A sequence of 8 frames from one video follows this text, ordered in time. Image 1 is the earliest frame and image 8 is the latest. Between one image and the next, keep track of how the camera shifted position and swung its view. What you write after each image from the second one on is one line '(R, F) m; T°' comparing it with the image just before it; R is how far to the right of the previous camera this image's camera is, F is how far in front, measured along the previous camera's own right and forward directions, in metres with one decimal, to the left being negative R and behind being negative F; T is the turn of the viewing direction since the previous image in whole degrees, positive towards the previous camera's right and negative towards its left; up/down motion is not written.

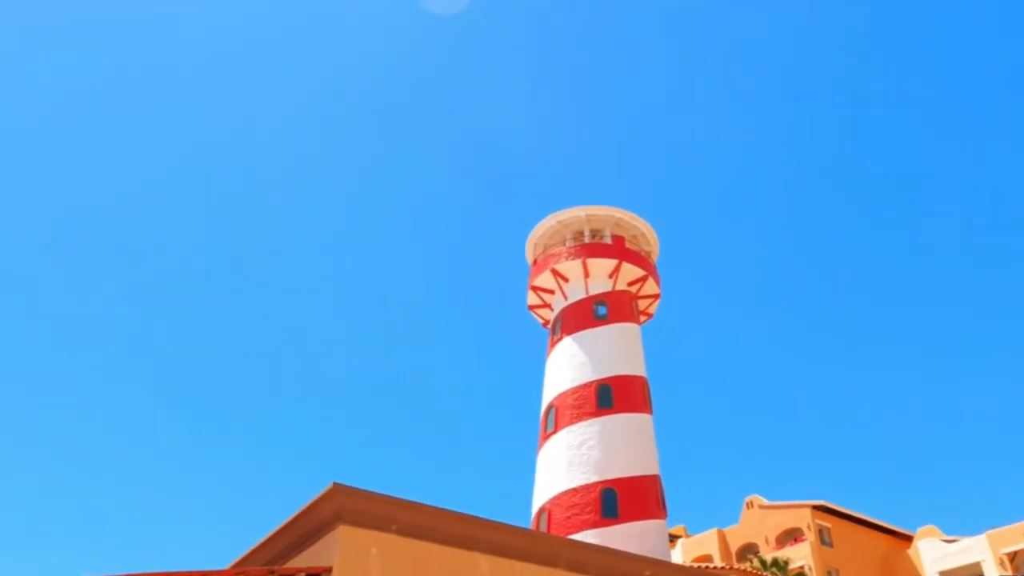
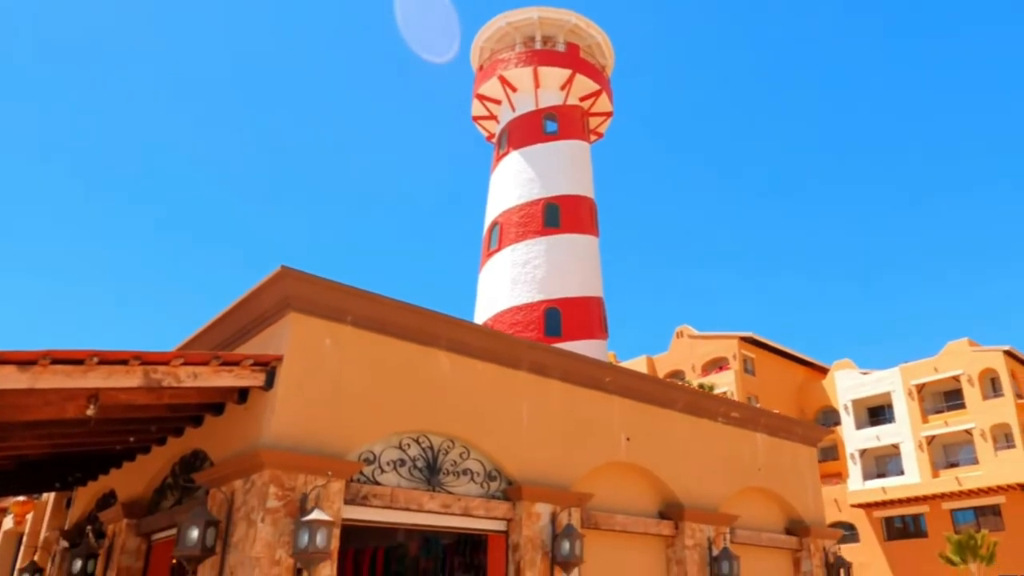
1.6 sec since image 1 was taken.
(+1.8, +0.5) m; +1°
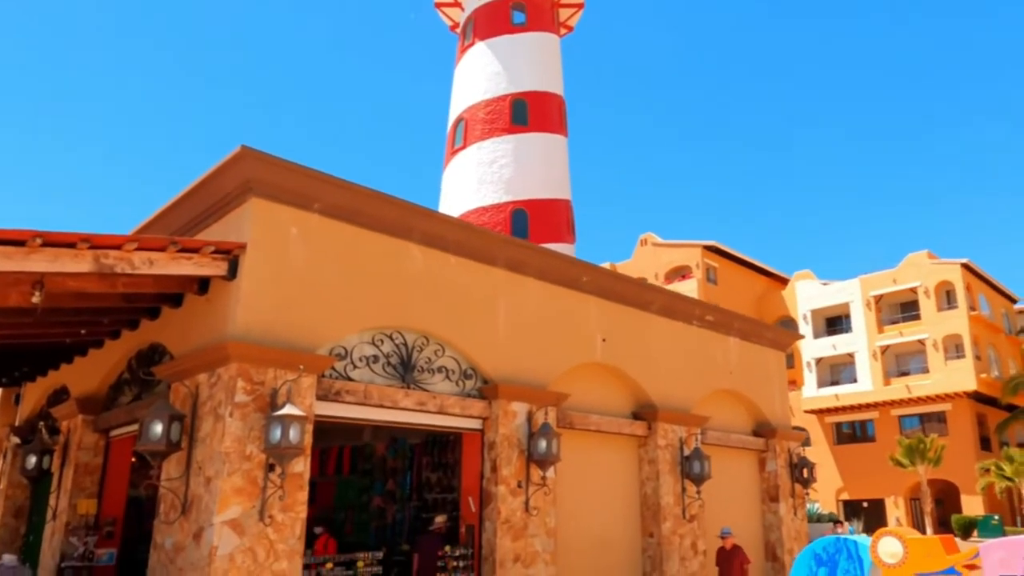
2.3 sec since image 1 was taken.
(-0.3, +0.5) m; +4°
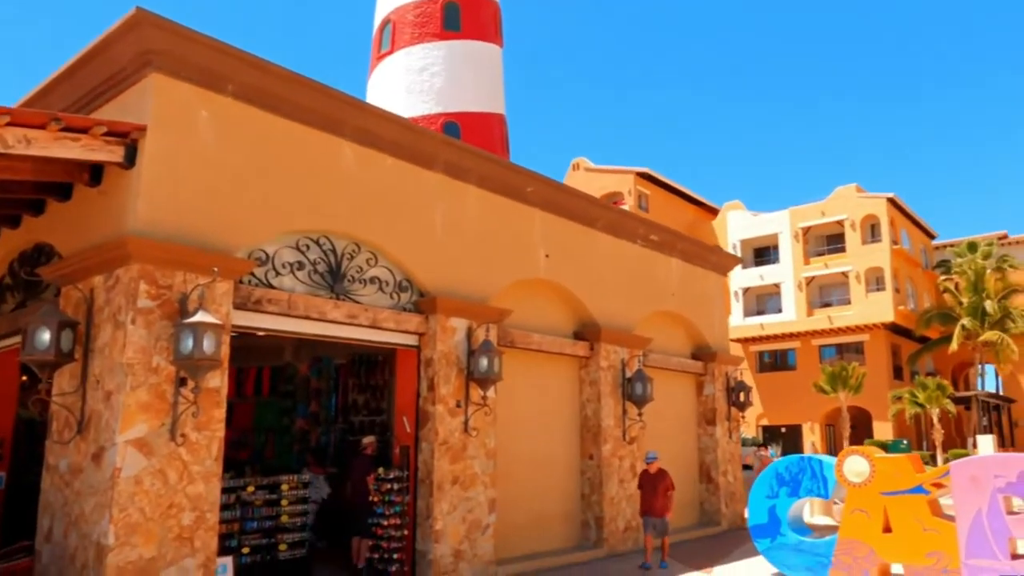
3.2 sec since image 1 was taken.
(-0.3, +0.7) m; +6°
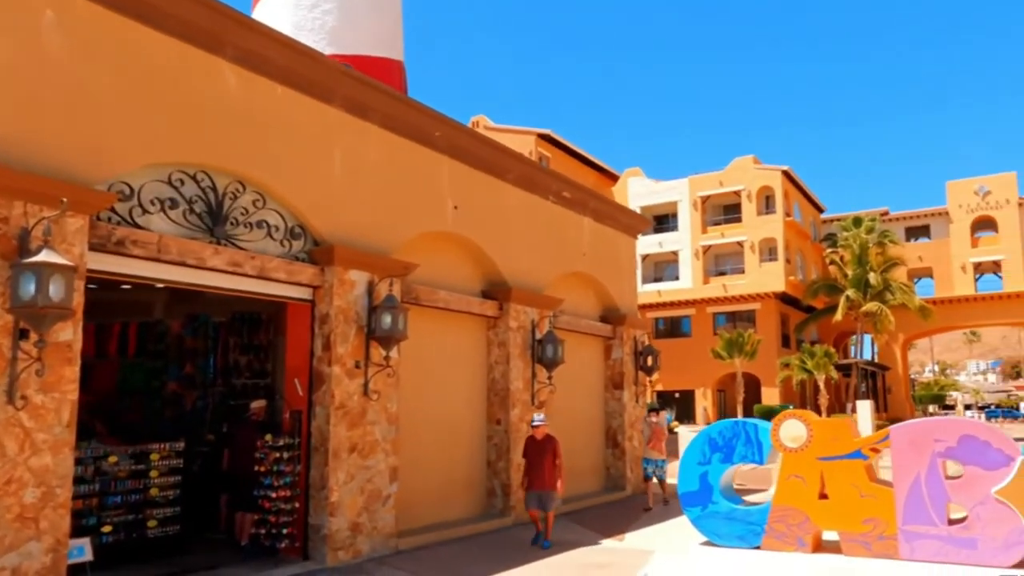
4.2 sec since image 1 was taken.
(-0.2, +0.7) m; +8°
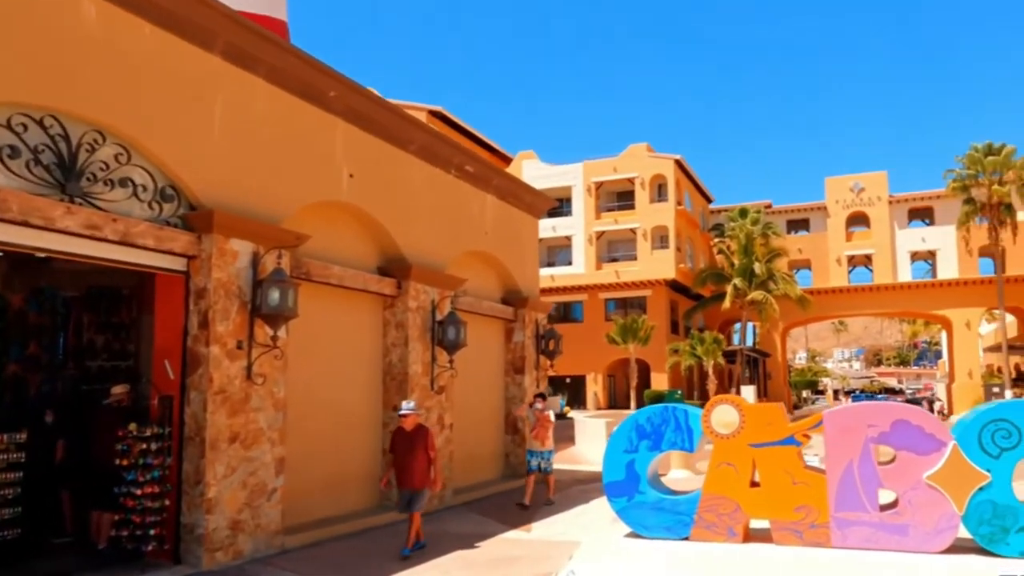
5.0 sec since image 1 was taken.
(-0.2, +0.6) m; +9°
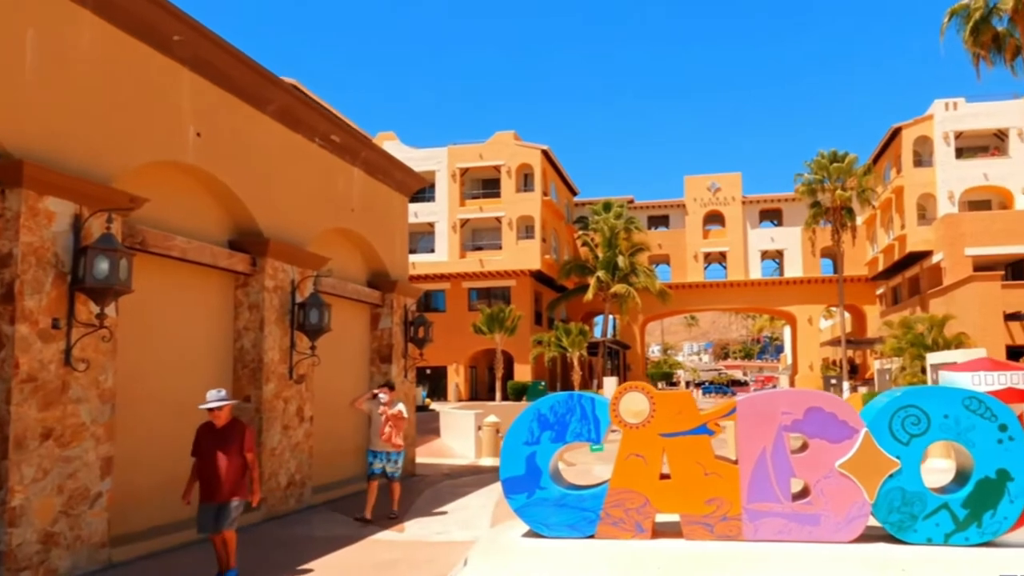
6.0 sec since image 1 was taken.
(-0.3, +0.6) m; +11°
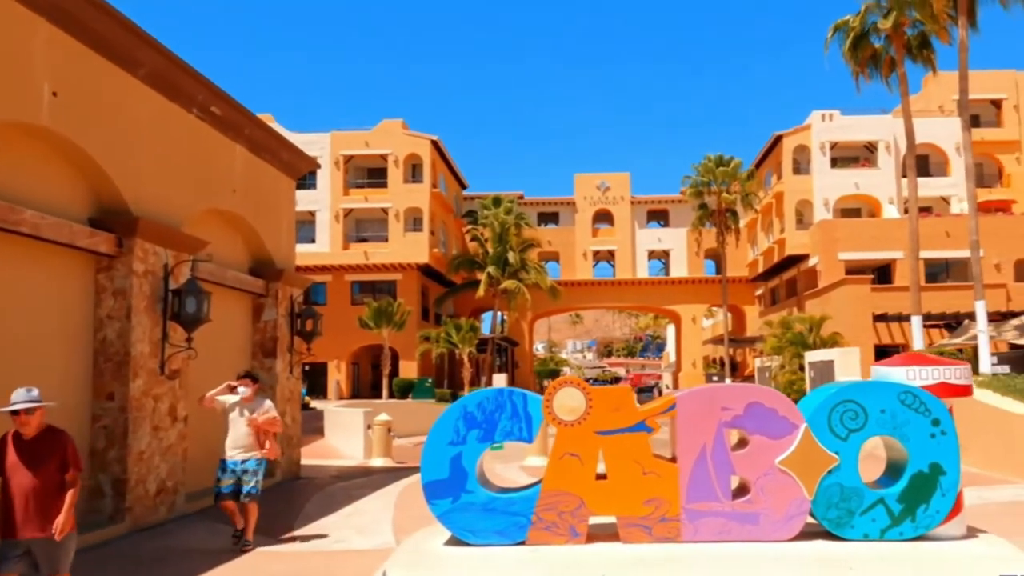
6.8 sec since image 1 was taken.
(-0.3, +0.5) m; +9°
